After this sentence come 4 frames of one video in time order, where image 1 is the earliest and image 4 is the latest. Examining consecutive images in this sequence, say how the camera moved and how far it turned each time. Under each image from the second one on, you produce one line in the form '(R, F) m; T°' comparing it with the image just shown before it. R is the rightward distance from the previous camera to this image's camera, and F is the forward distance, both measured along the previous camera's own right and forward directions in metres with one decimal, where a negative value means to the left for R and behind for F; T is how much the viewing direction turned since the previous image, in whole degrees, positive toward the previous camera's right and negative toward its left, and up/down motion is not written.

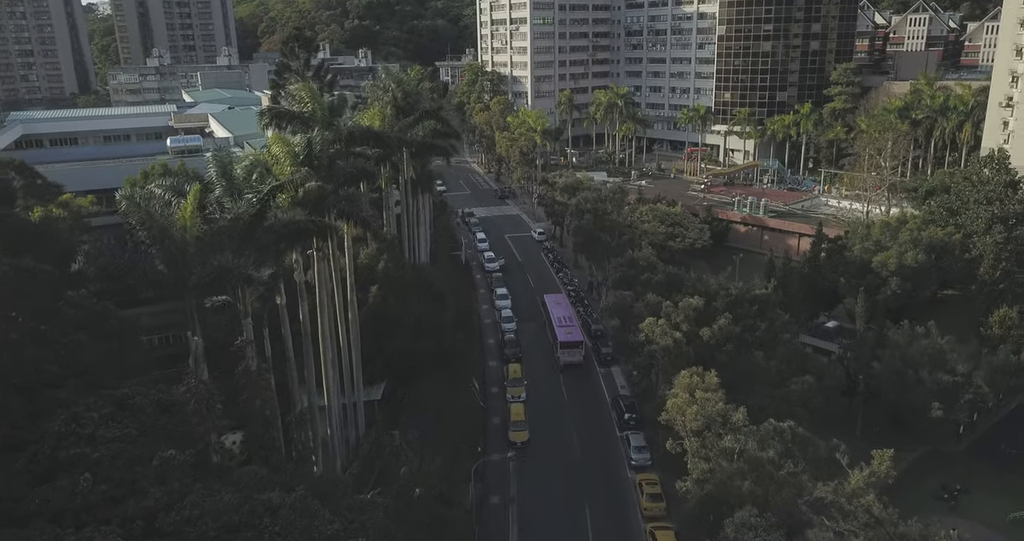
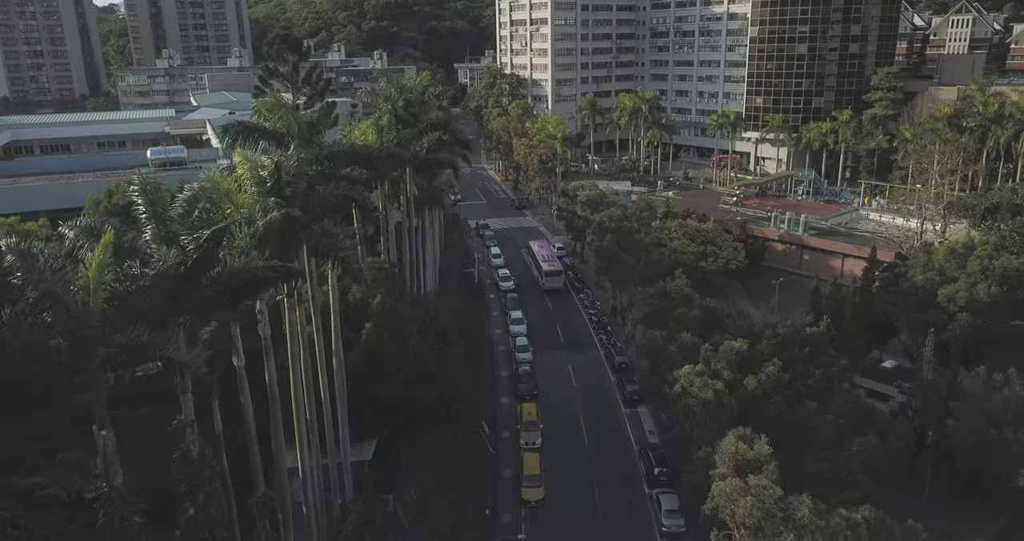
(+0.1, +4.2) m; -1°
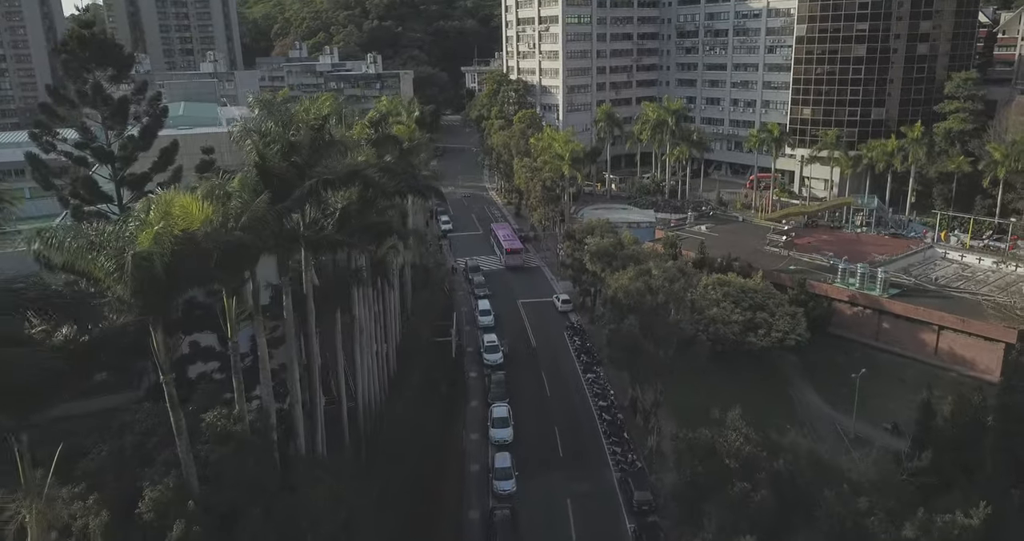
(+1.7, +11.9) m; -2°
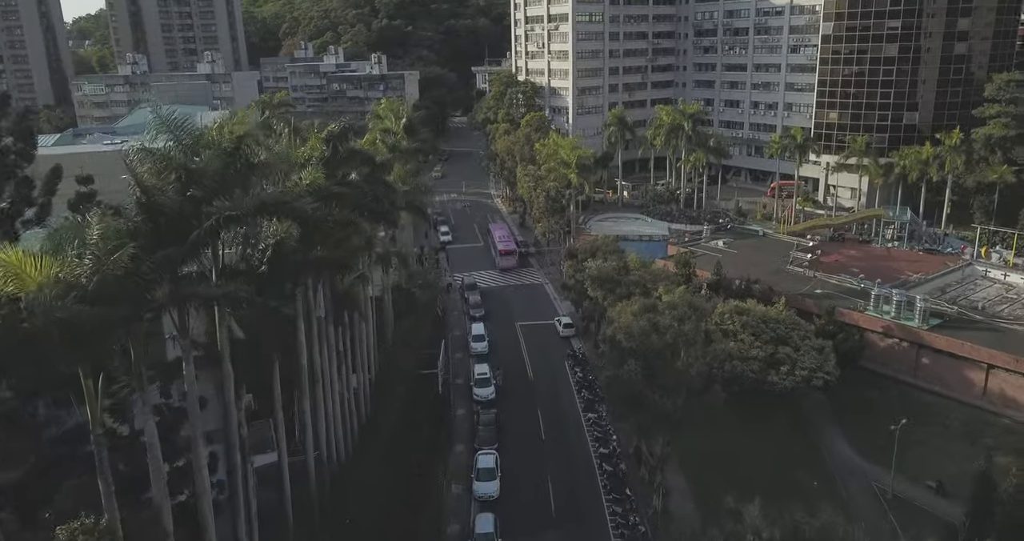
(+1.1, +4.1) m; -1°
